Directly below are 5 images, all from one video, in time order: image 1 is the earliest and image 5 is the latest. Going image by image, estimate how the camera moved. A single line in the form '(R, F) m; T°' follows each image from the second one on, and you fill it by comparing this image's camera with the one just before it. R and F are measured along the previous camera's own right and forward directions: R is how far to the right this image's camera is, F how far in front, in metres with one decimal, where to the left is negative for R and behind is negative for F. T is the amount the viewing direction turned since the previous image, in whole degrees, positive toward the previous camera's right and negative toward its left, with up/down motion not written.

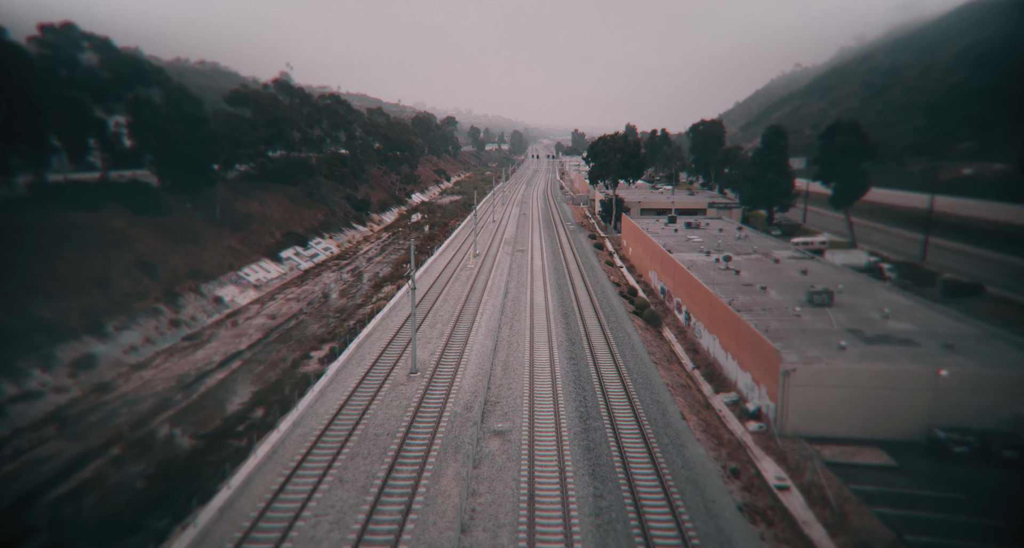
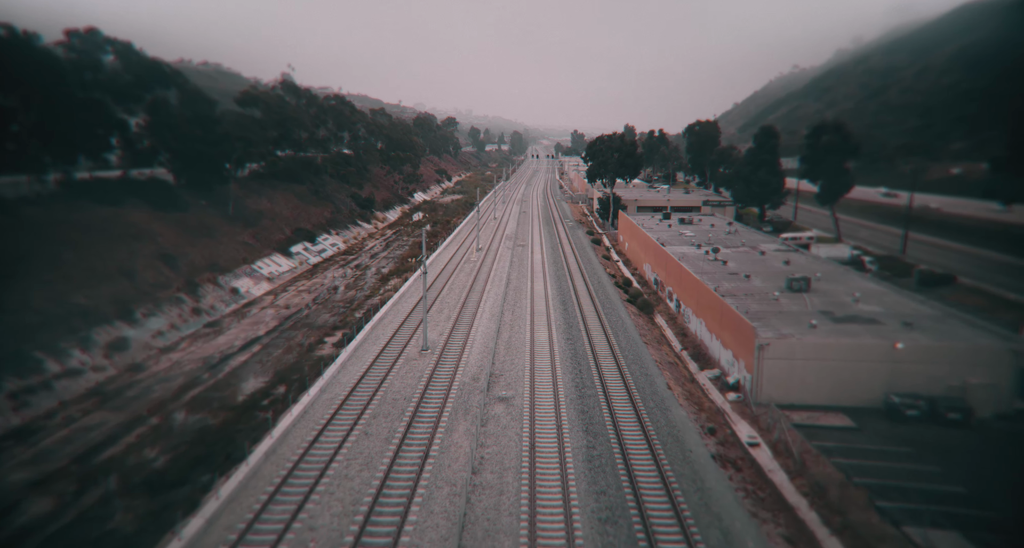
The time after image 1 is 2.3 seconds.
(-0.1, -1.9) m; 0°
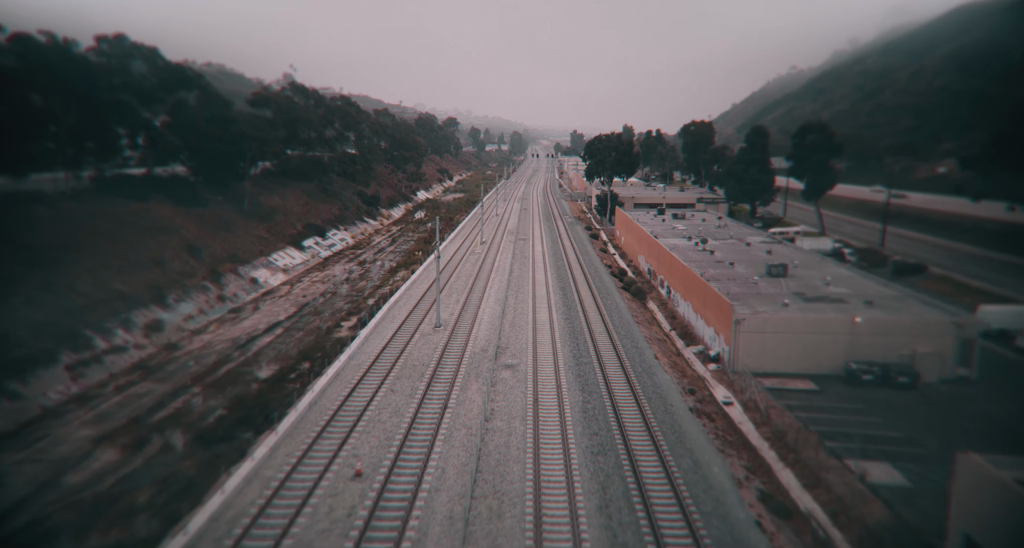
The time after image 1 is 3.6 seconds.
(-0.2, -2.4) m; 0°
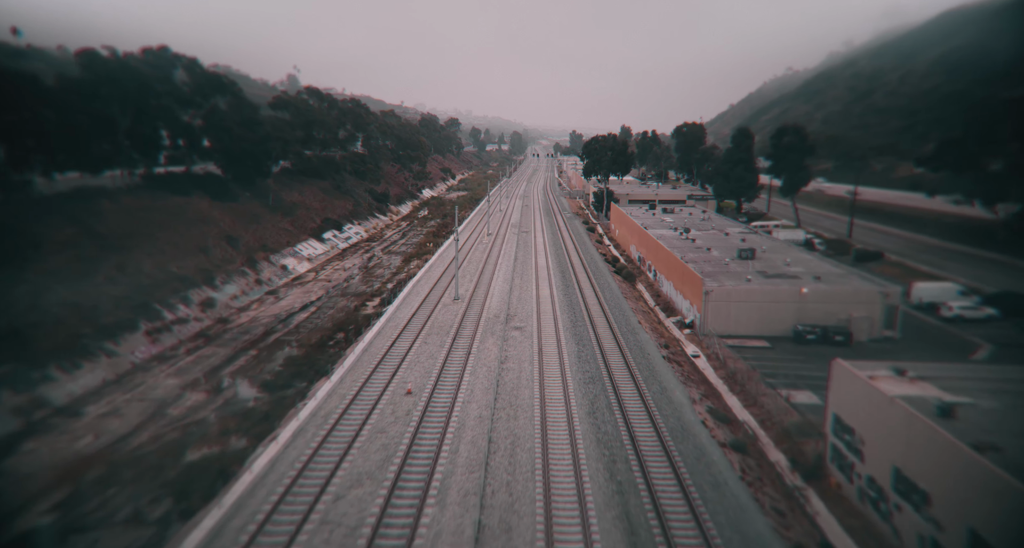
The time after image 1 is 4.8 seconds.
(-0.4, -4.3) m; 0°
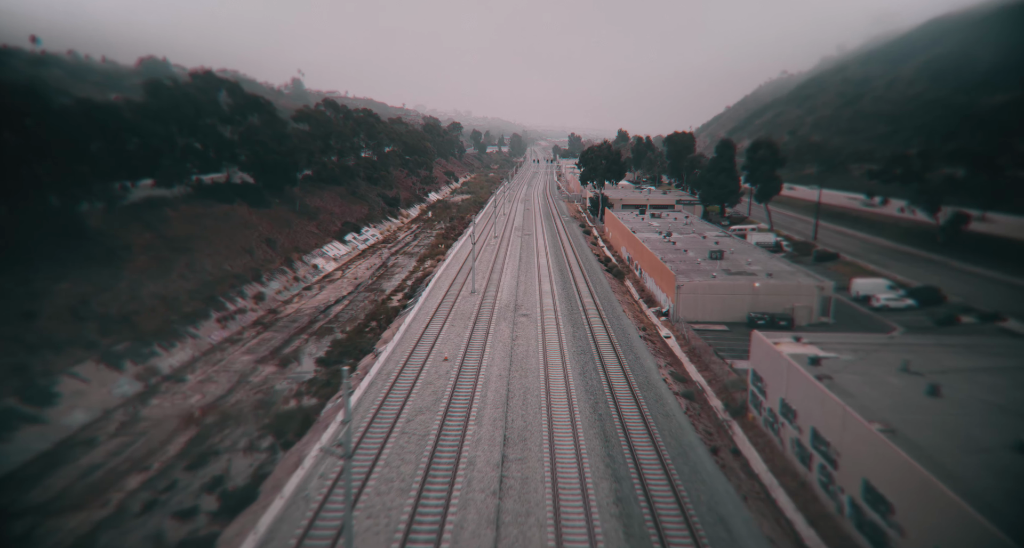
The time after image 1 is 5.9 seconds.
(-0.5, -5.6) m; 0°
